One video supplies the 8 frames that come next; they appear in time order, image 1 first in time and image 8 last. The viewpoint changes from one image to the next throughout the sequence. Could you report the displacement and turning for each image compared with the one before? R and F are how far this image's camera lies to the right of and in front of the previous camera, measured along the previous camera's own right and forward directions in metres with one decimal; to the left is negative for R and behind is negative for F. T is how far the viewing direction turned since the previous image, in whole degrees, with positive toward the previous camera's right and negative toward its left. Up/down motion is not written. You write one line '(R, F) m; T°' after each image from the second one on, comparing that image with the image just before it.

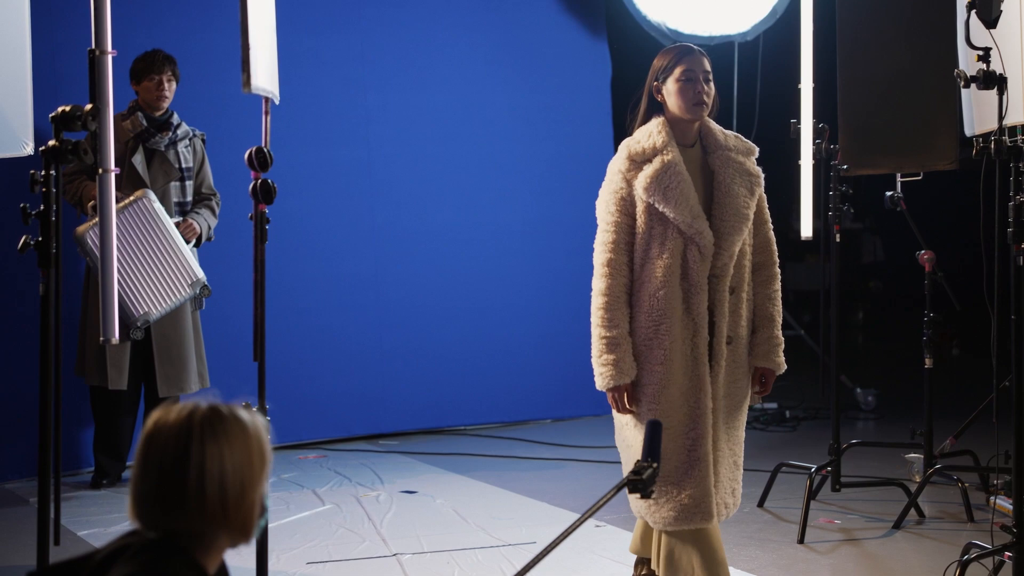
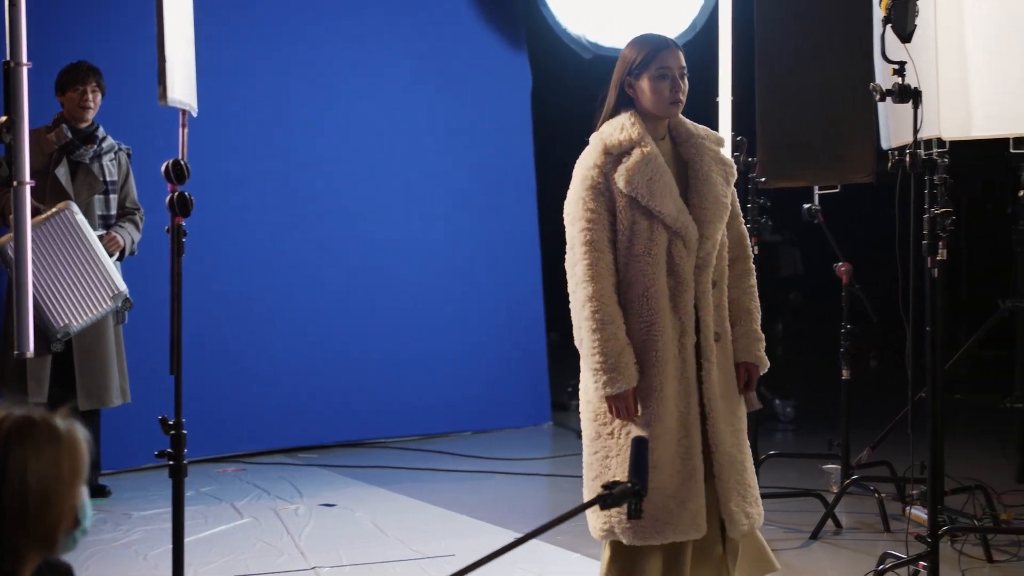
(+0.3, 0.0) m; +1°
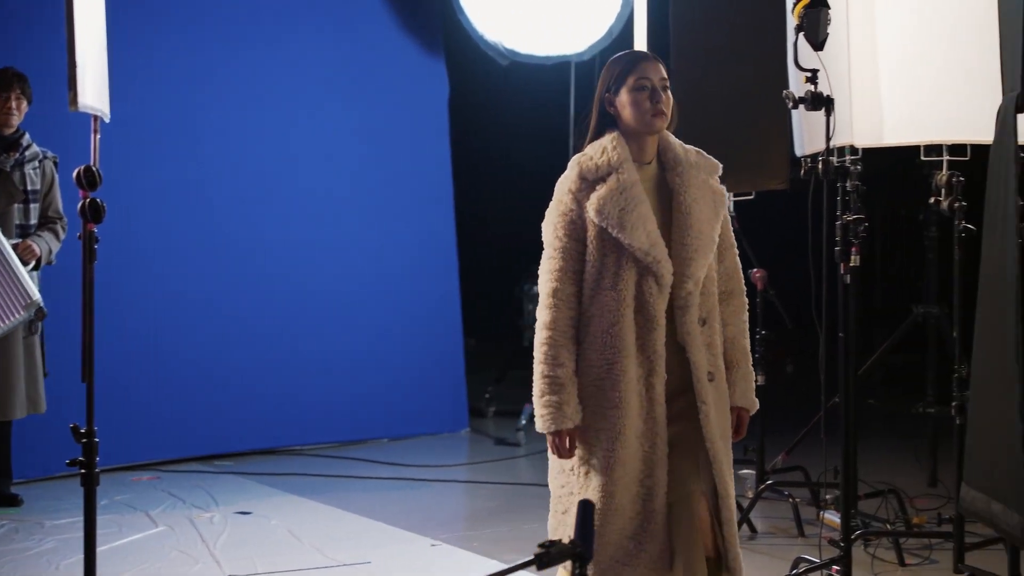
(+0.3, 0.0) m; +1°
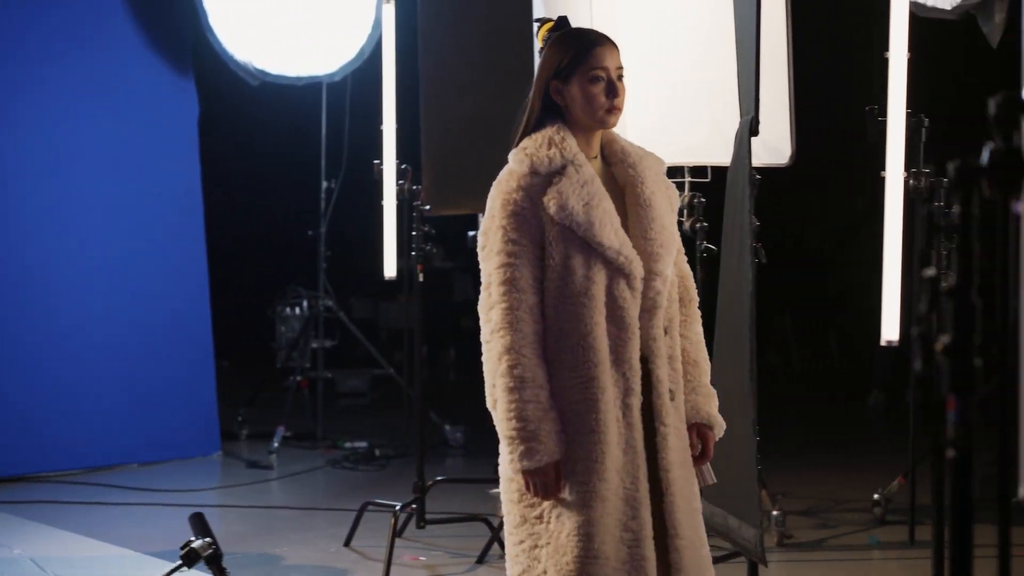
(+0.8, 0.0) m; +3°
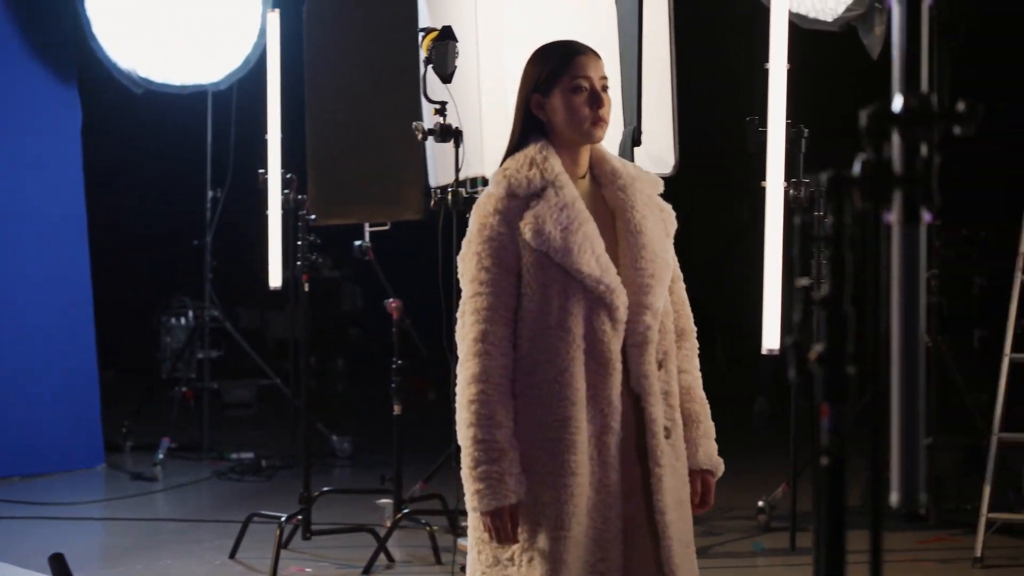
(+0.3, 0.0) m; +2°
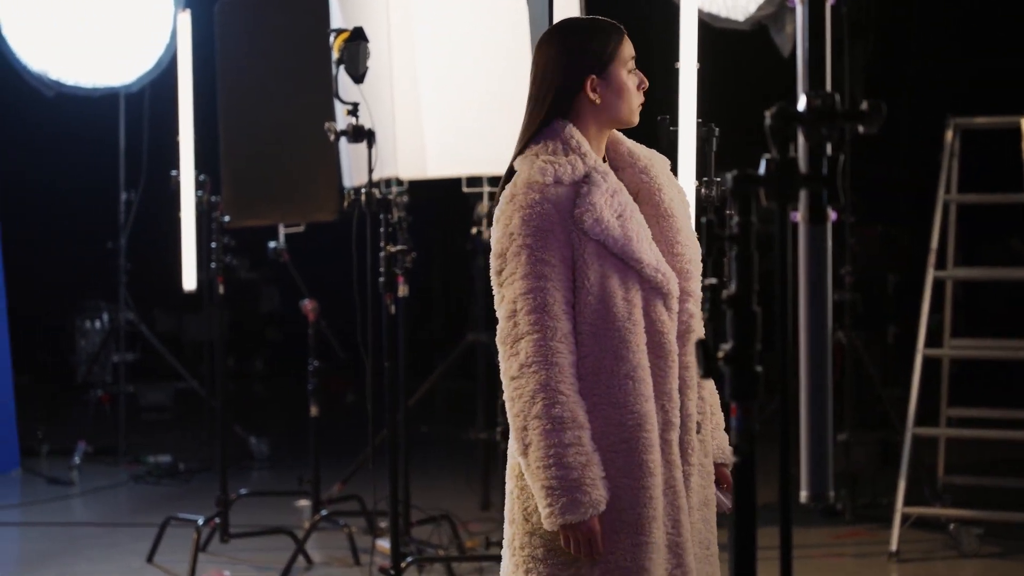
(+0.3, 0.0) m; +1°
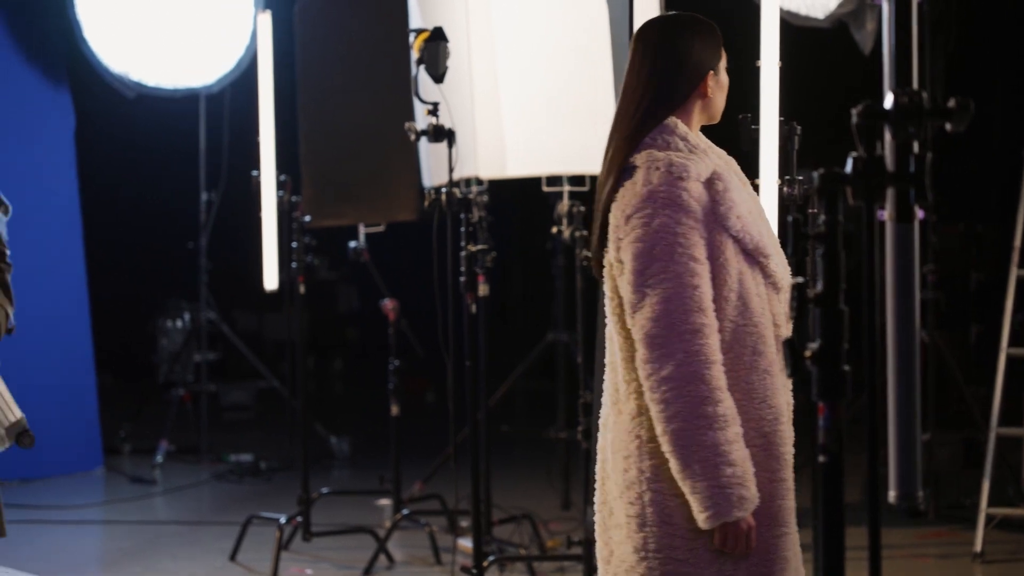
(-0.3, 0.0) m; -1°
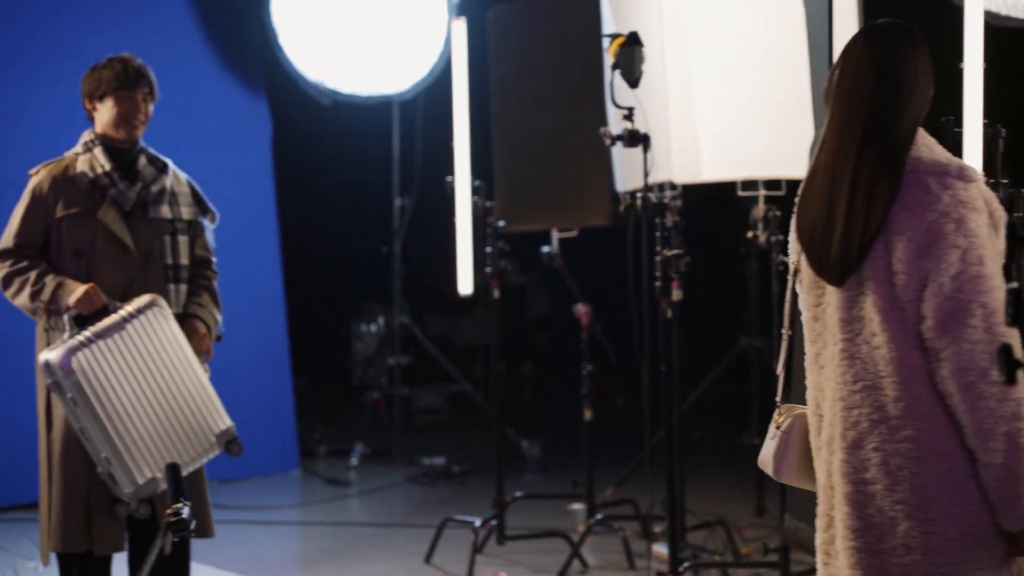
(-0.6, 0.0) m; -3°
